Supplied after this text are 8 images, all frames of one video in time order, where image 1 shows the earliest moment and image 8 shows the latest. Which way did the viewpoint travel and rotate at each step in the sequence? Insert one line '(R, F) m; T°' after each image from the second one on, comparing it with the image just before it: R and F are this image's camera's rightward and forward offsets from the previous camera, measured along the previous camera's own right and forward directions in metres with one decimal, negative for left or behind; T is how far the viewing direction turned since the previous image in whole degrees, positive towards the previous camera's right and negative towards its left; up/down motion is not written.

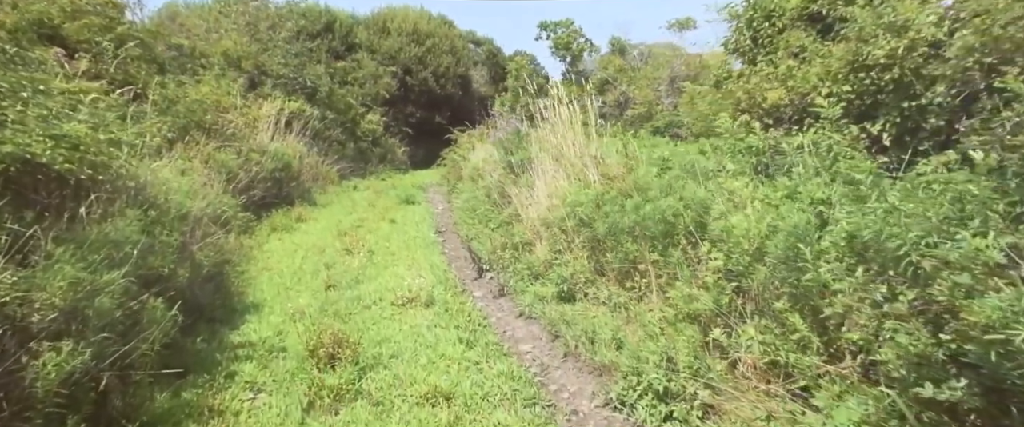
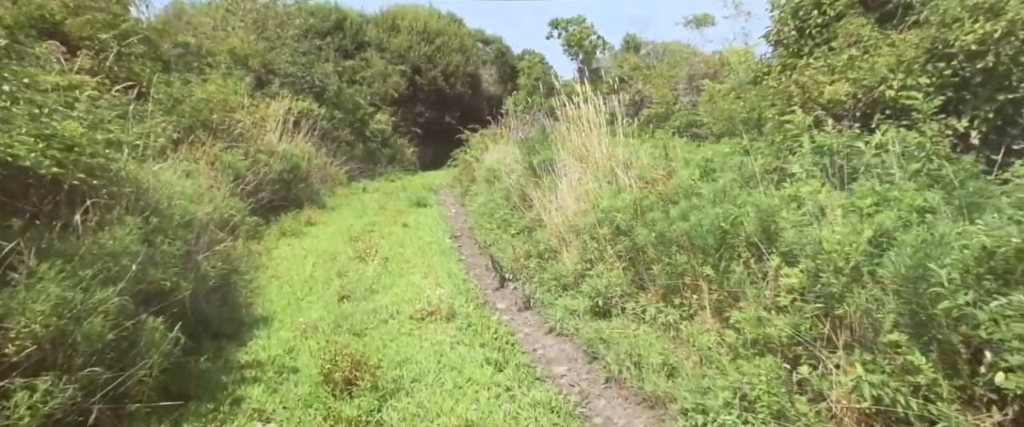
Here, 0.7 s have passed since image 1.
(-0.2, +0.4) m; -1°
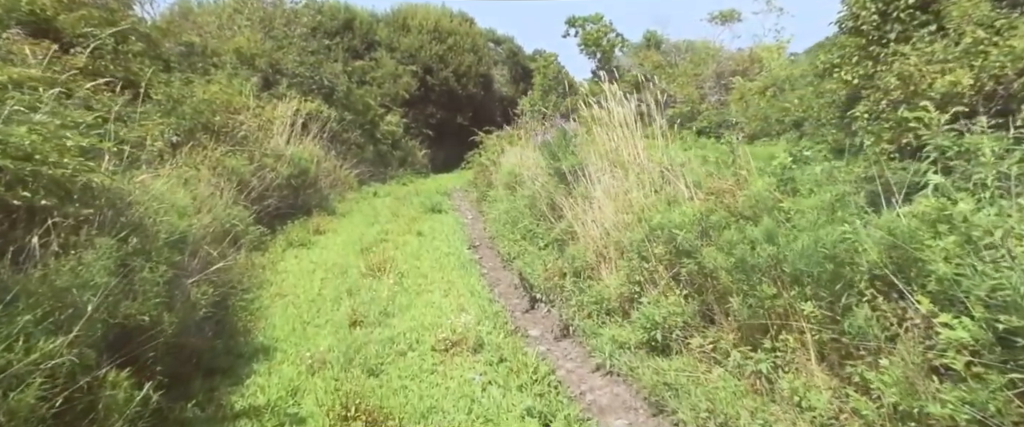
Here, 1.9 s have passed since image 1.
(-0.2, +0.6) m; -1°
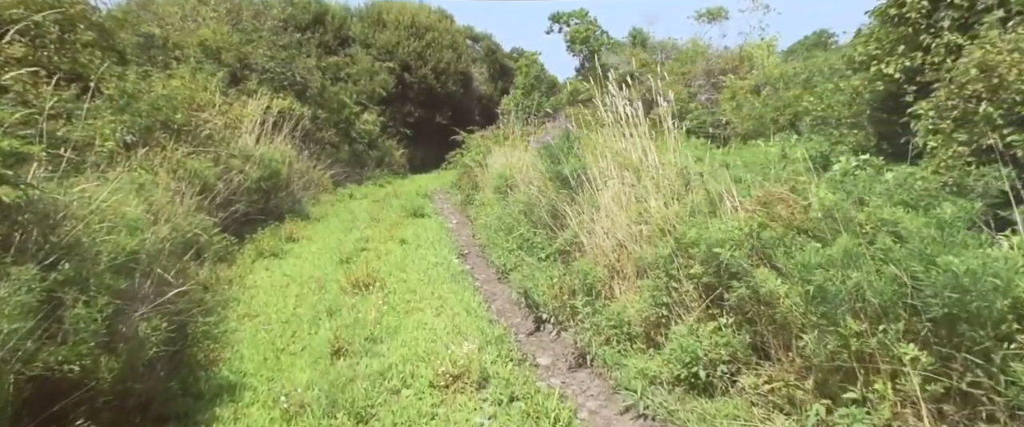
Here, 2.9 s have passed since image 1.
(-0.2, +0.6) m; +2°
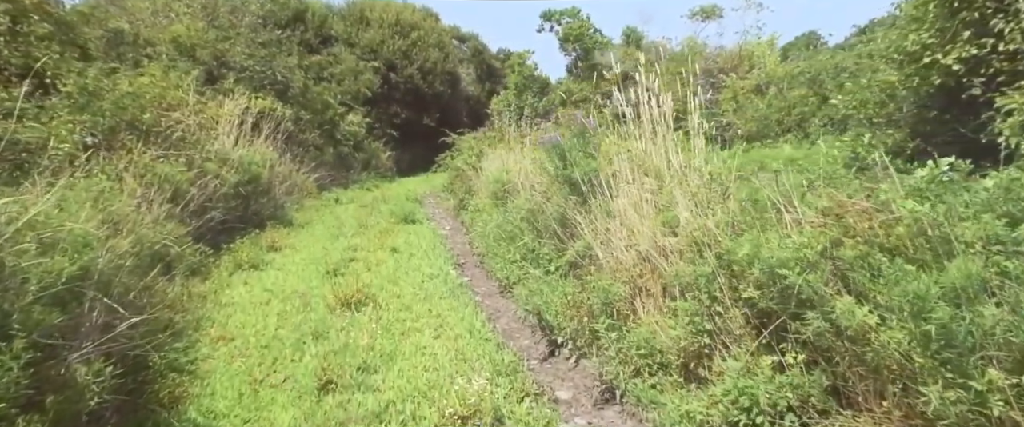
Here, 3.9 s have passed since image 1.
(-0.2, +0.5) m; +1°
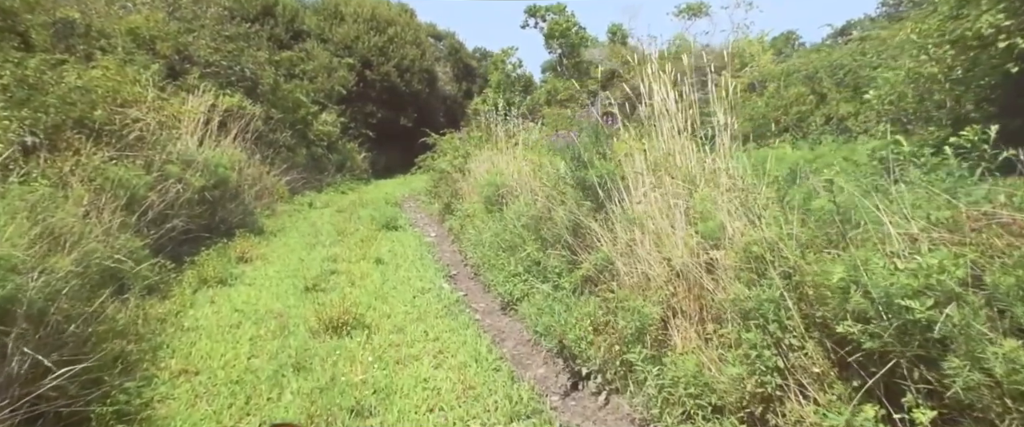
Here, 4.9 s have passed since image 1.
(-0.2, +0.6) m; +3°
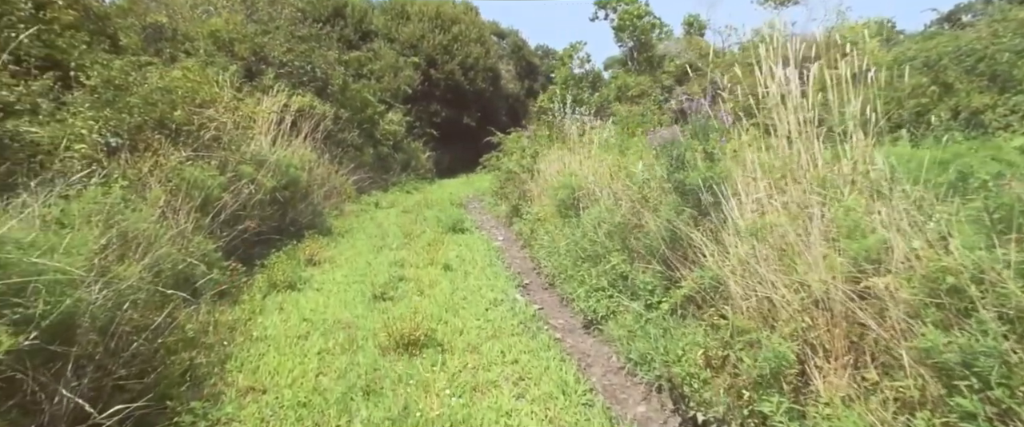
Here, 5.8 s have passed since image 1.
(-0.2, +0.4) m; -5°
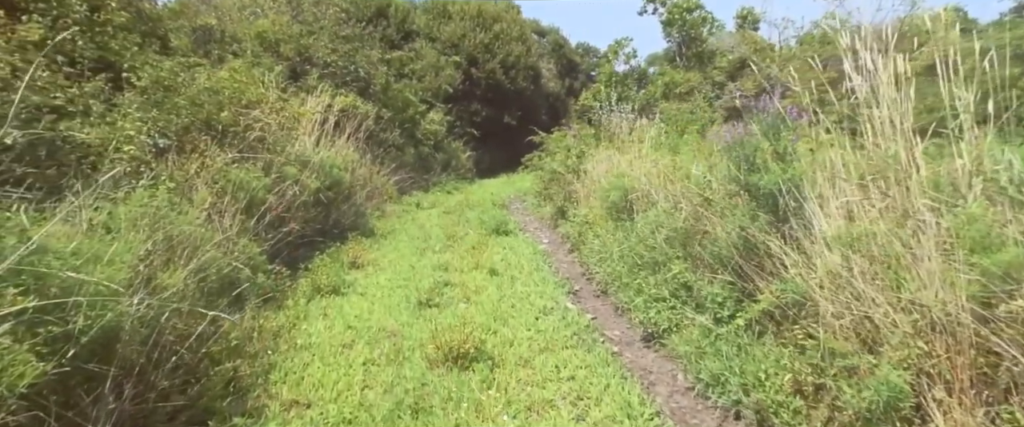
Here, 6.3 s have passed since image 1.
(-0.1, +0.3) m; -3°
